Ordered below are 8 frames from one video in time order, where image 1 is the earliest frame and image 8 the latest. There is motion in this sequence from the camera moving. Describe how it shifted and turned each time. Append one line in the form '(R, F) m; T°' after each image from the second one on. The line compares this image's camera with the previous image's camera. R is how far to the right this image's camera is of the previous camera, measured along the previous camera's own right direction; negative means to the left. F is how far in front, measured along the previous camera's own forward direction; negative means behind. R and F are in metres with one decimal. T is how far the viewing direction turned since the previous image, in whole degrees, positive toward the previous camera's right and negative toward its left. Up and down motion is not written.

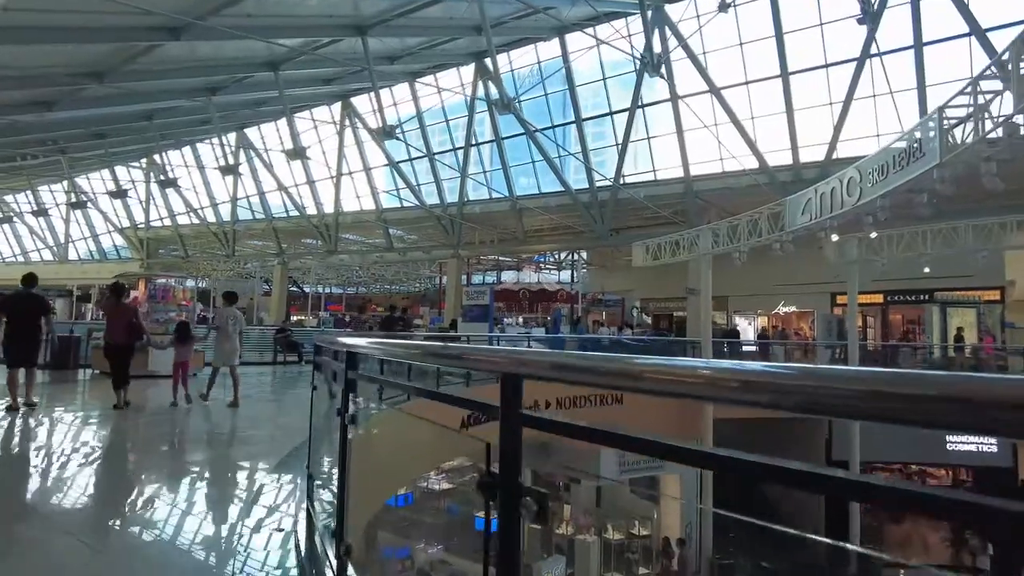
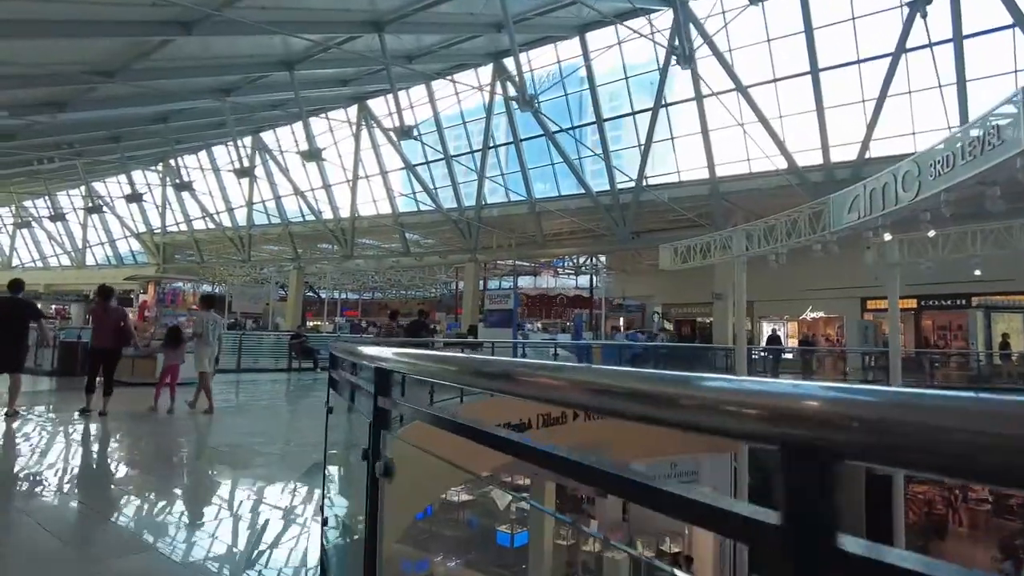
(-0.2, +0.5) m; -1°
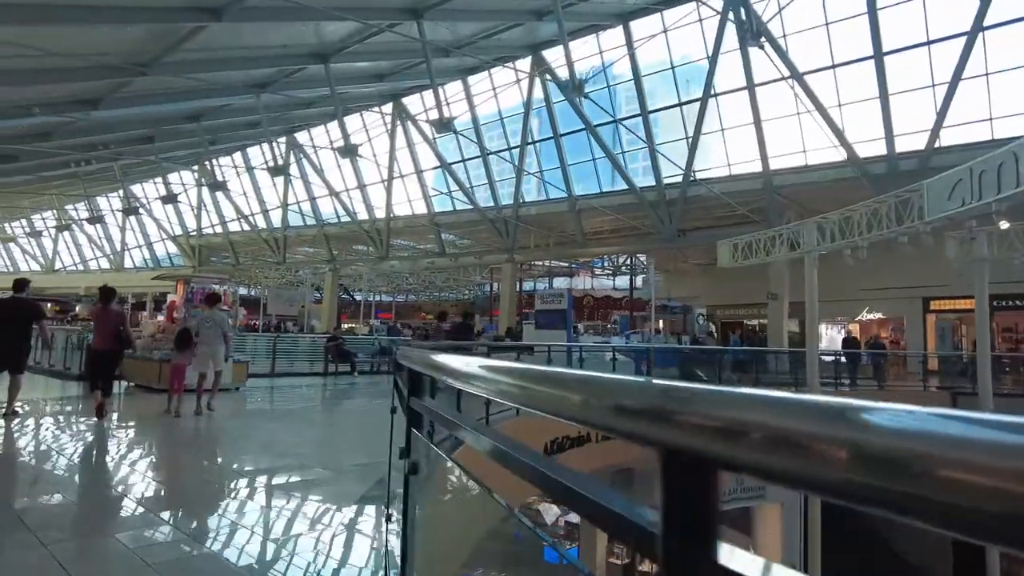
(-0.3, +0.8) m; -3°
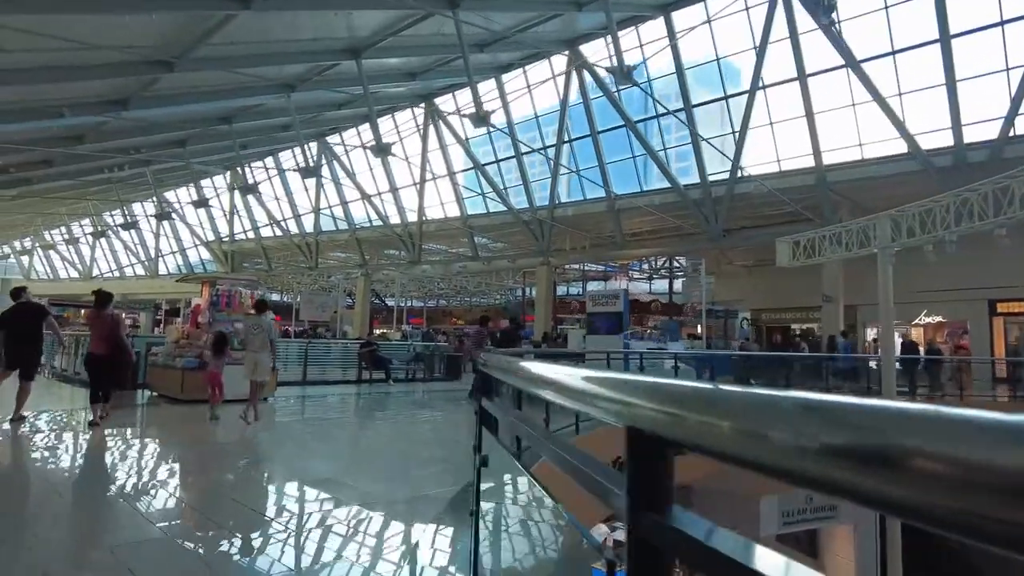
(-0.3, +0.8) m; -3°
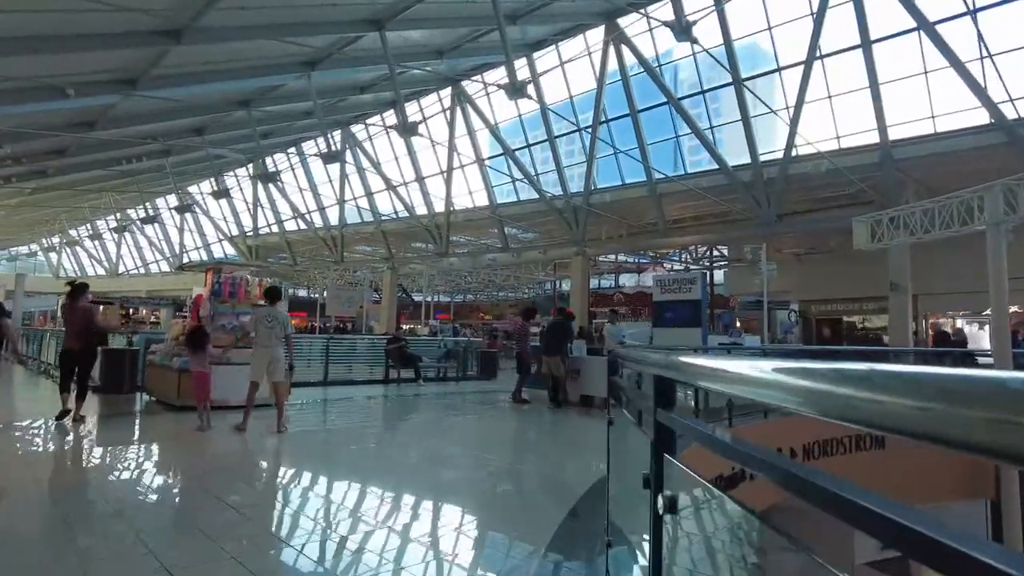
(-0.3, +1.3) m; -2°
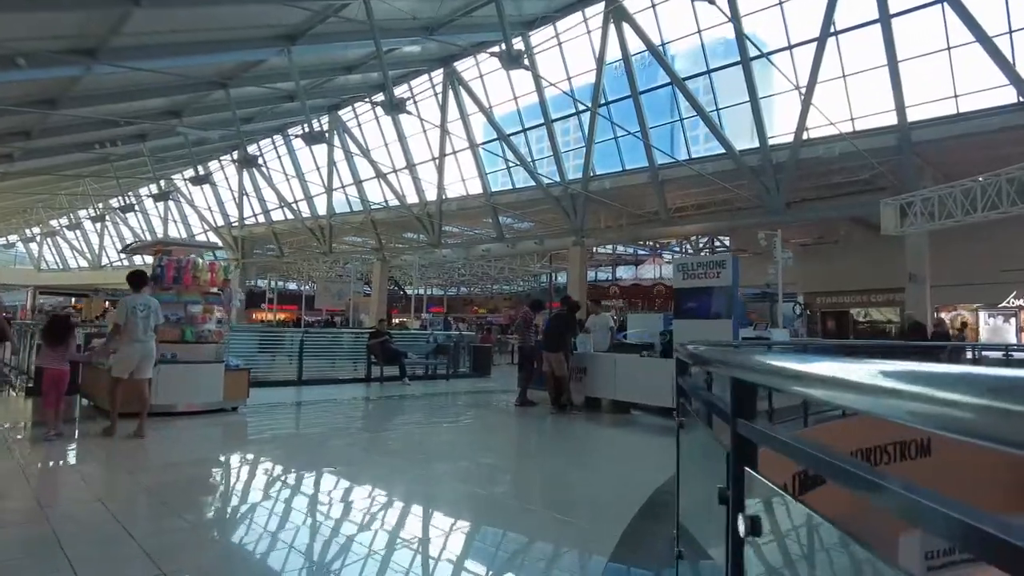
(0.0, +1.0) m; 0°
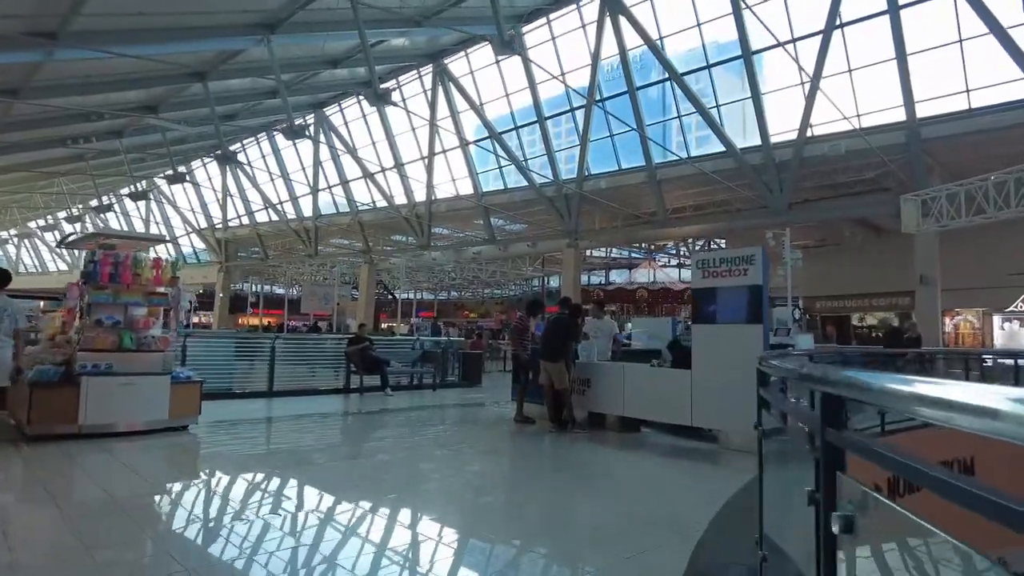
(0.0, +0.8) m; +1°
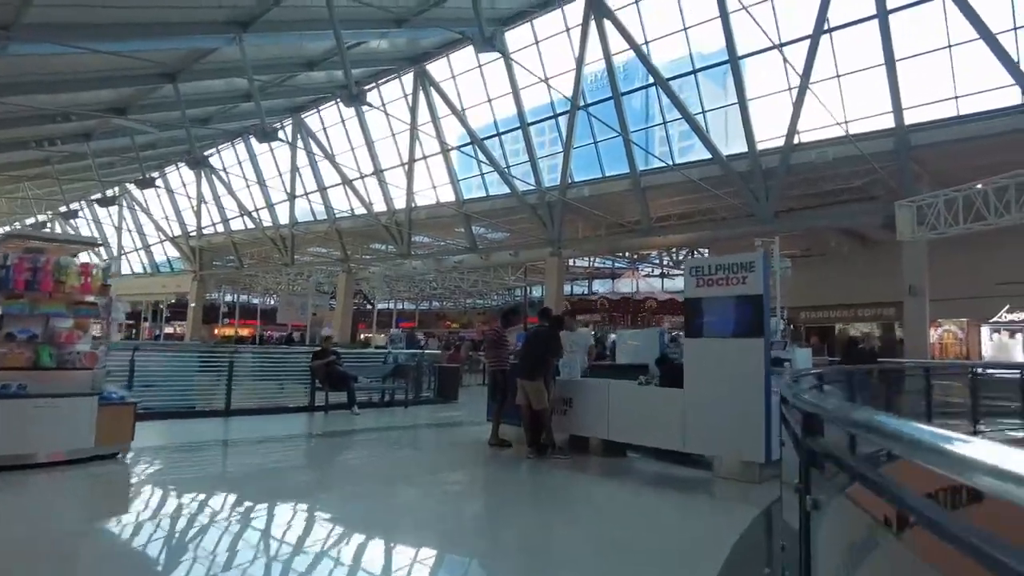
(+0.1, +0.5) m; +1°
